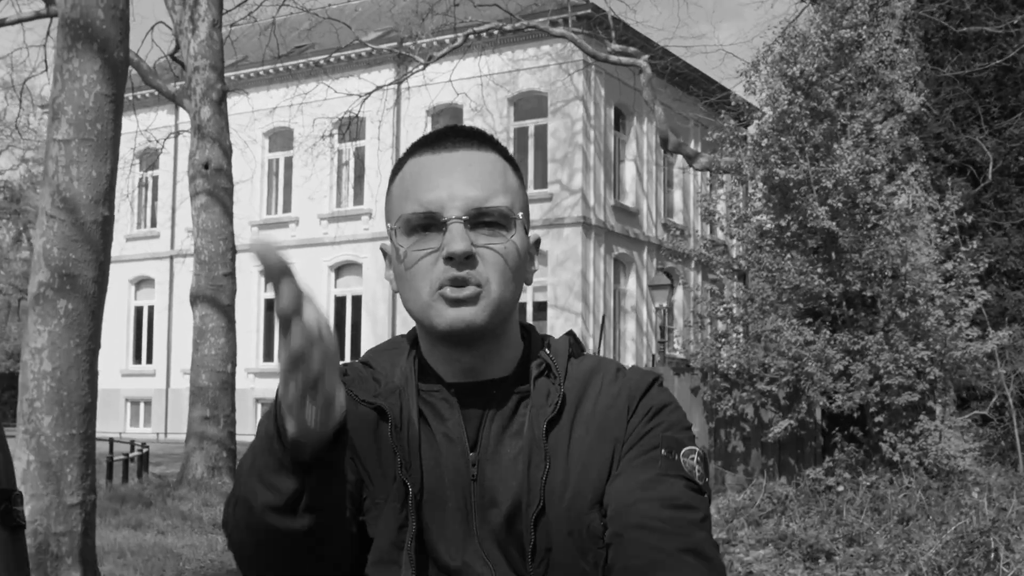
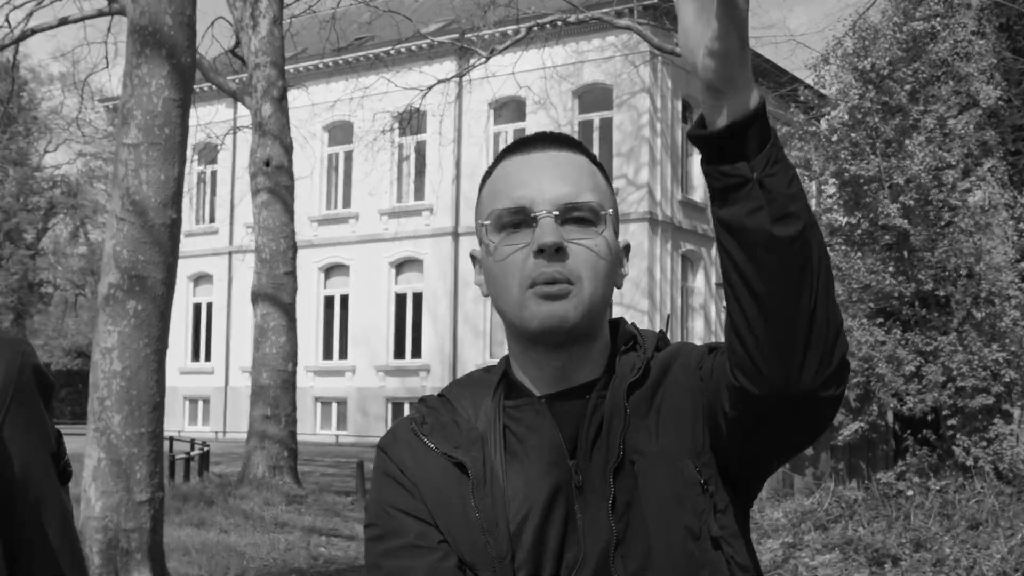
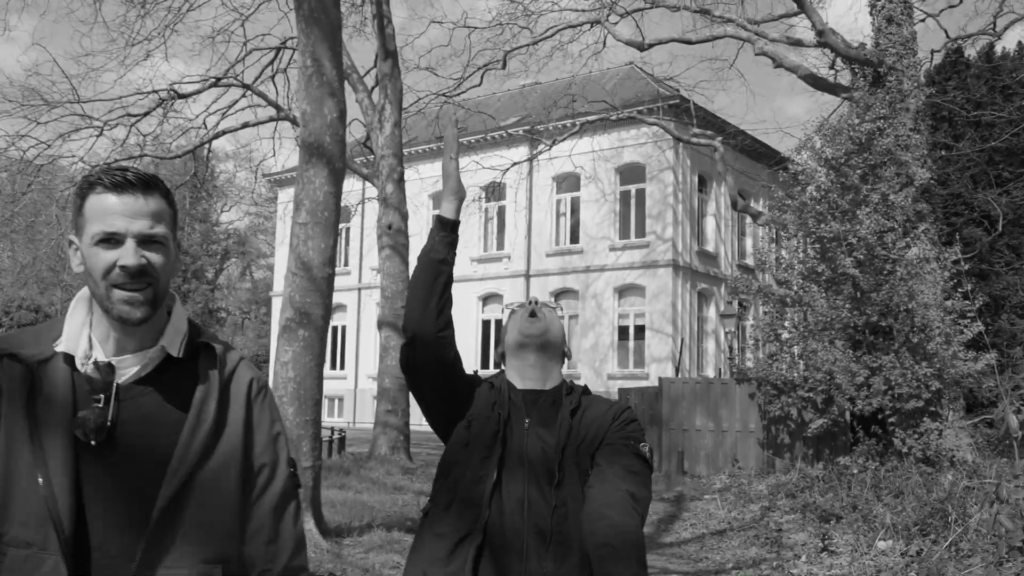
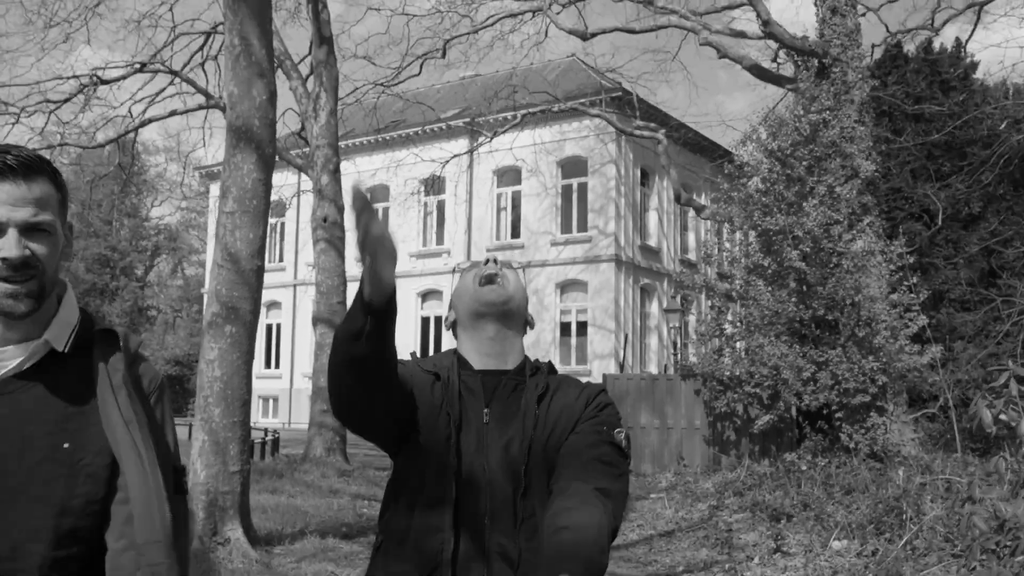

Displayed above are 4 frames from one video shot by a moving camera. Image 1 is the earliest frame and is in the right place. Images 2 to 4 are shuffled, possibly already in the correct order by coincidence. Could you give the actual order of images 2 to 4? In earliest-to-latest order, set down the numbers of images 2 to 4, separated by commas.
2, 4, 3
